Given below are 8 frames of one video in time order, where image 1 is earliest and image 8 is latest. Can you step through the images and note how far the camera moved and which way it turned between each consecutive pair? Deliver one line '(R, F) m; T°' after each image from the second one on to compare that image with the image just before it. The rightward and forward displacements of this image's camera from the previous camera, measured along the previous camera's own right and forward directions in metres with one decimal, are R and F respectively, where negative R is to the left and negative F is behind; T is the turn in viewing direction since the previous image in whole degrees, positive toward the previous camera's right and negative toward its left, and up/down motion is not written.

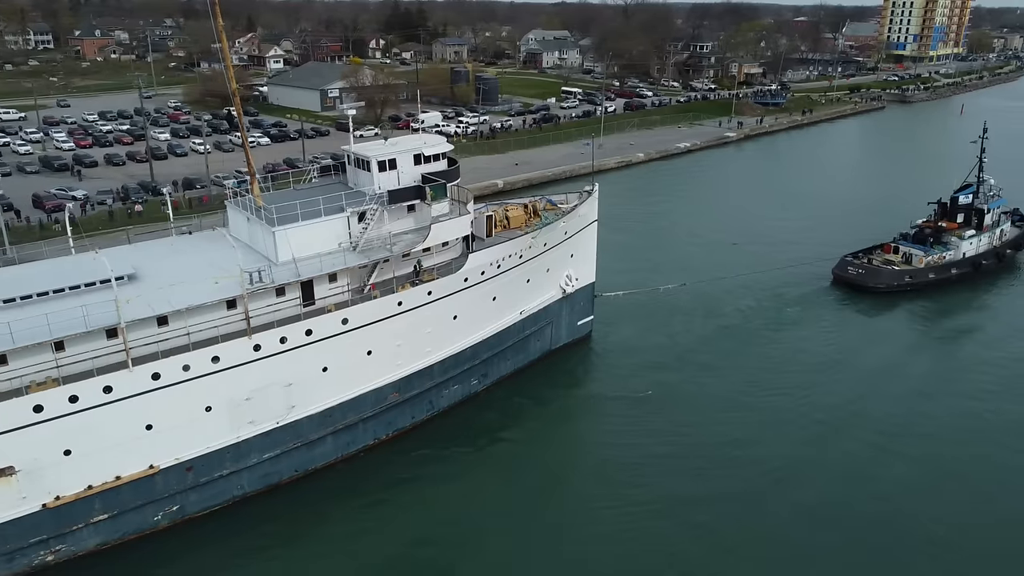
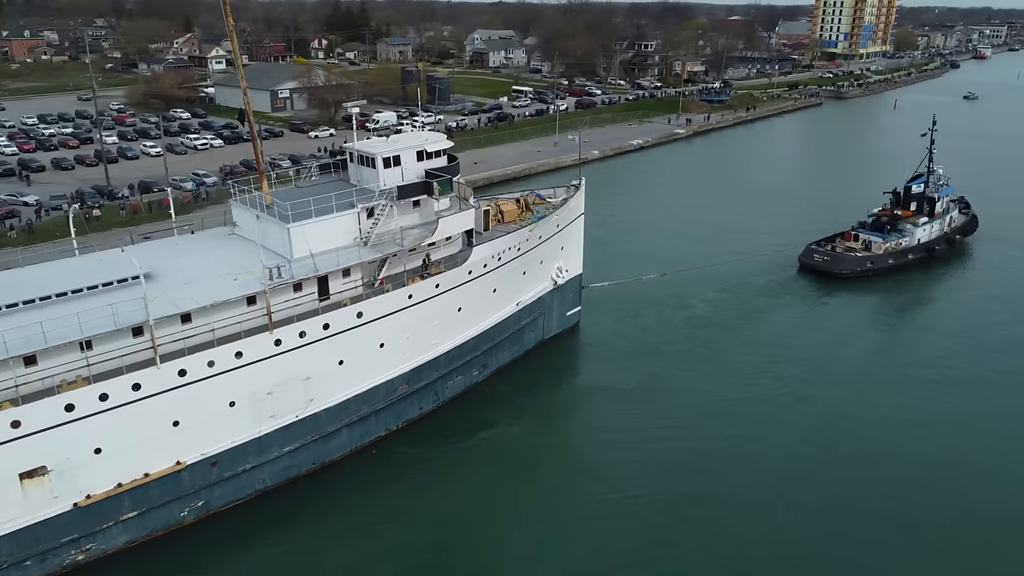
(-1.0, -0.4) m; +4°
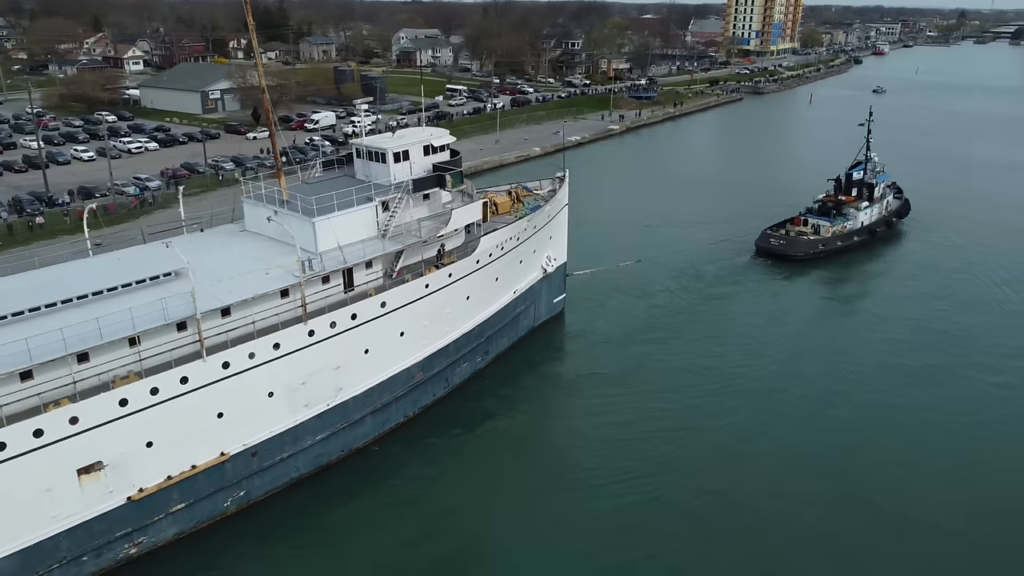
(-1.4, -0.5) m; +5°
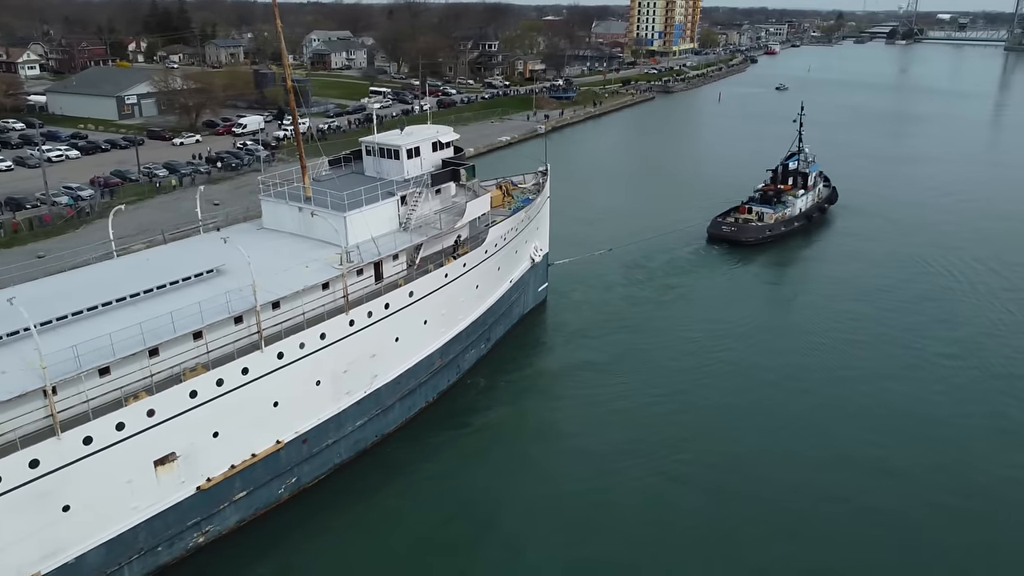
(-1.8, -0.7) m; +6°
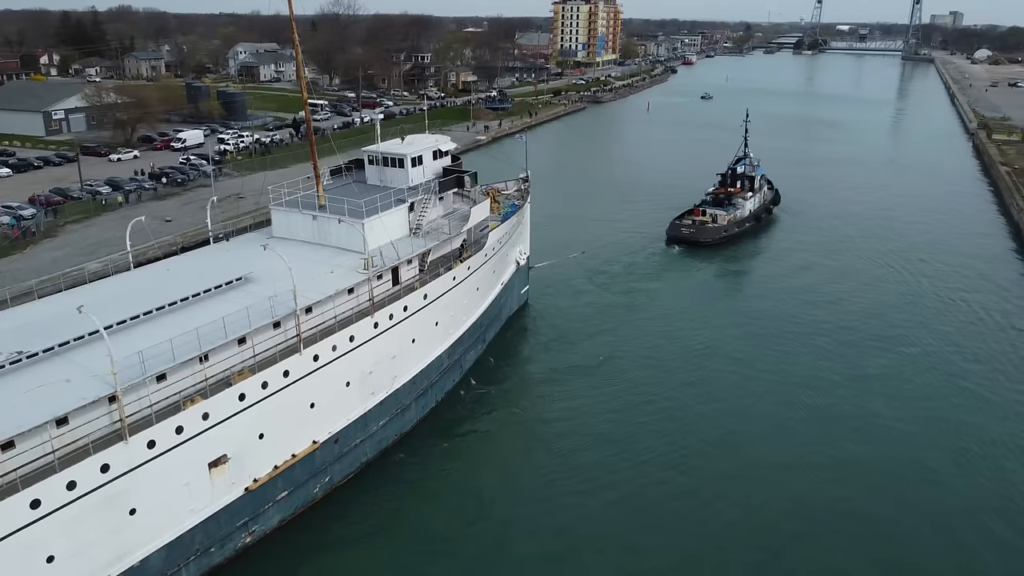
(-1.4, -0.6) m; +5°
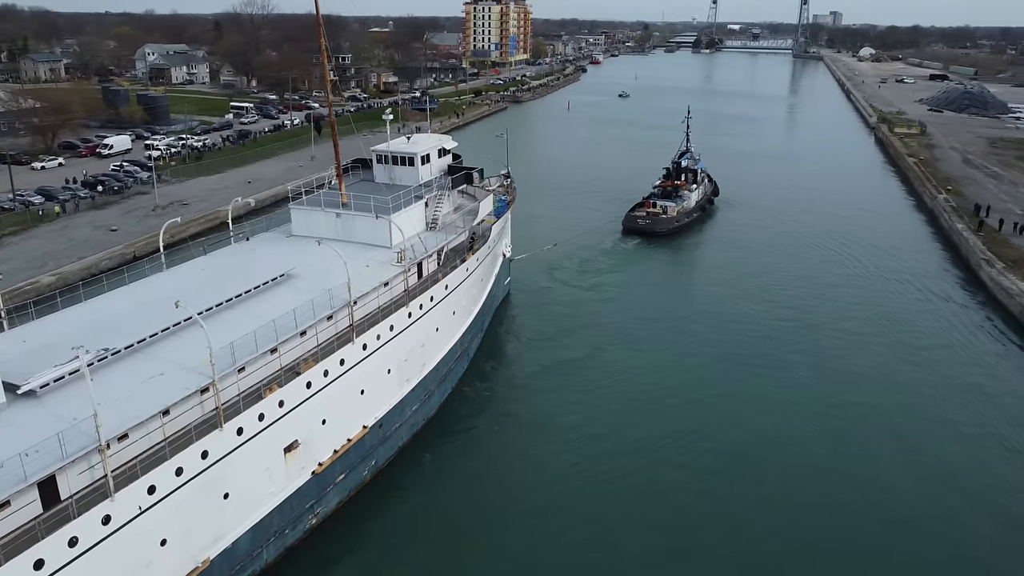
(-1.8, -0.8) m; +6°
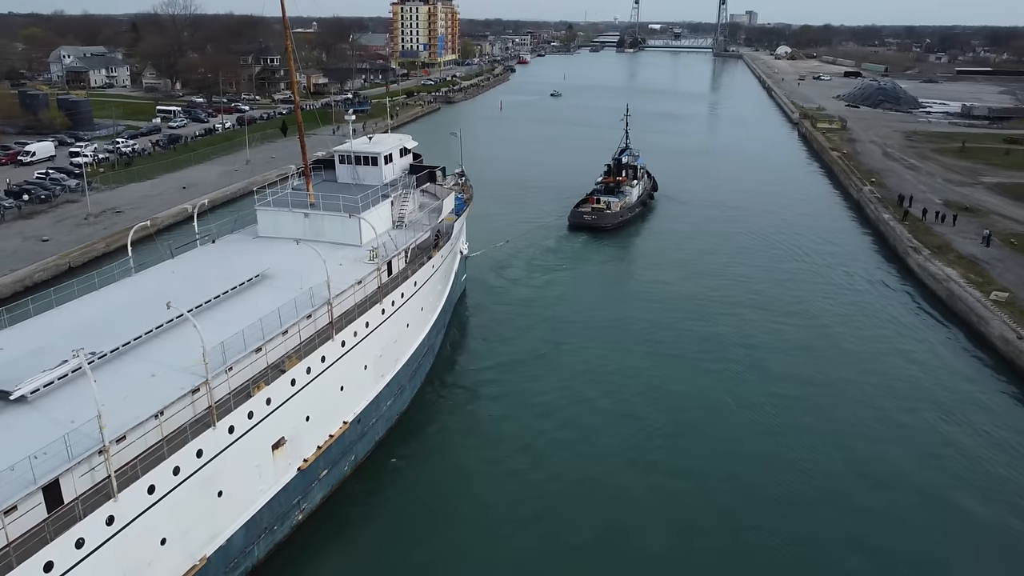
(-0.6, -0.4) m; +5°
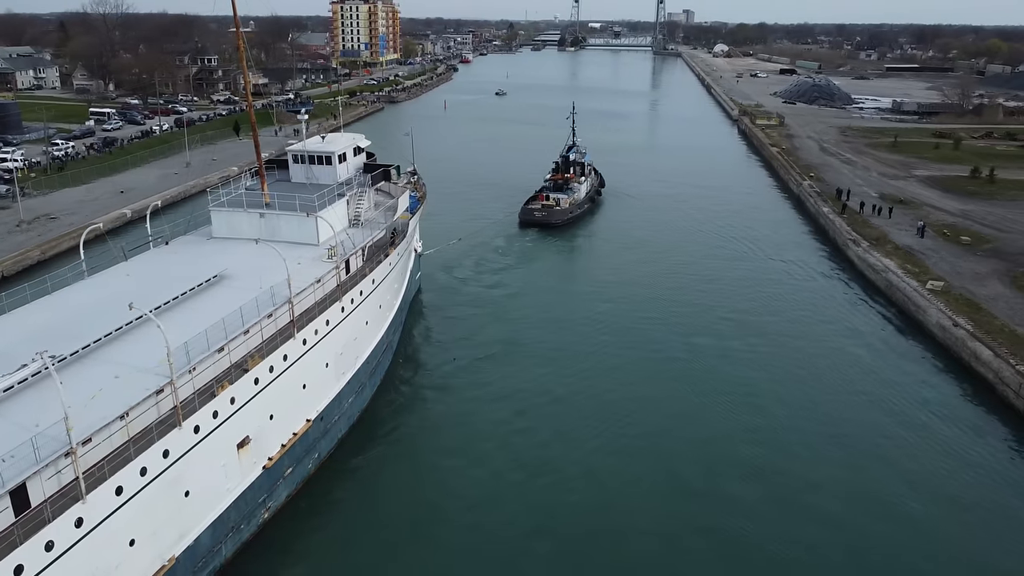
(-0.2, -0.2) m; +4°
